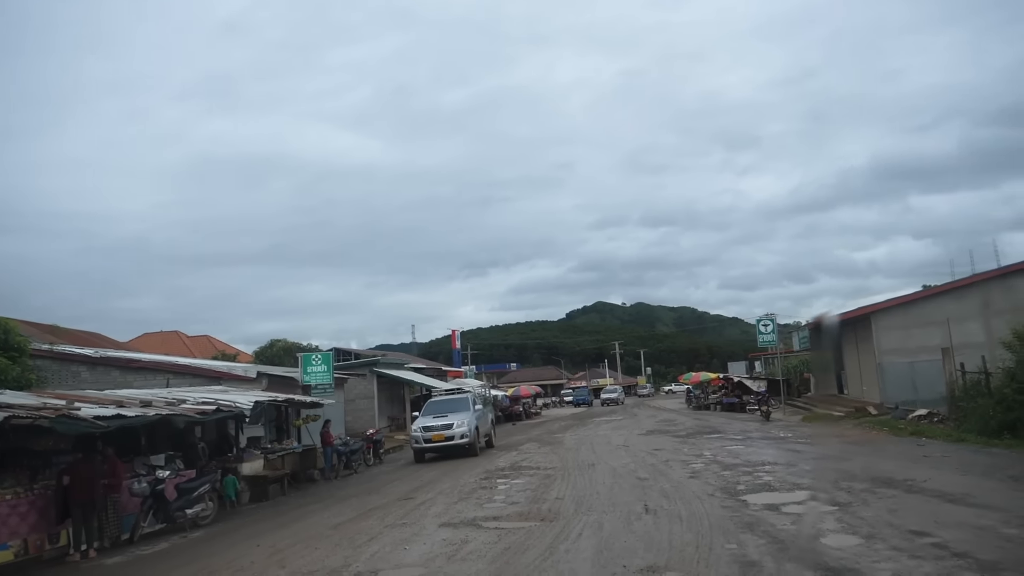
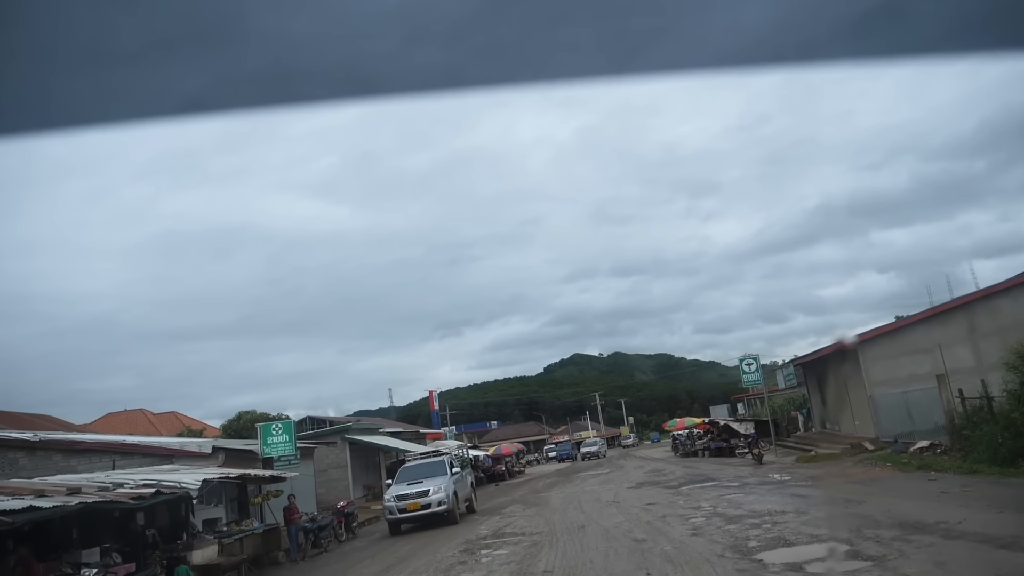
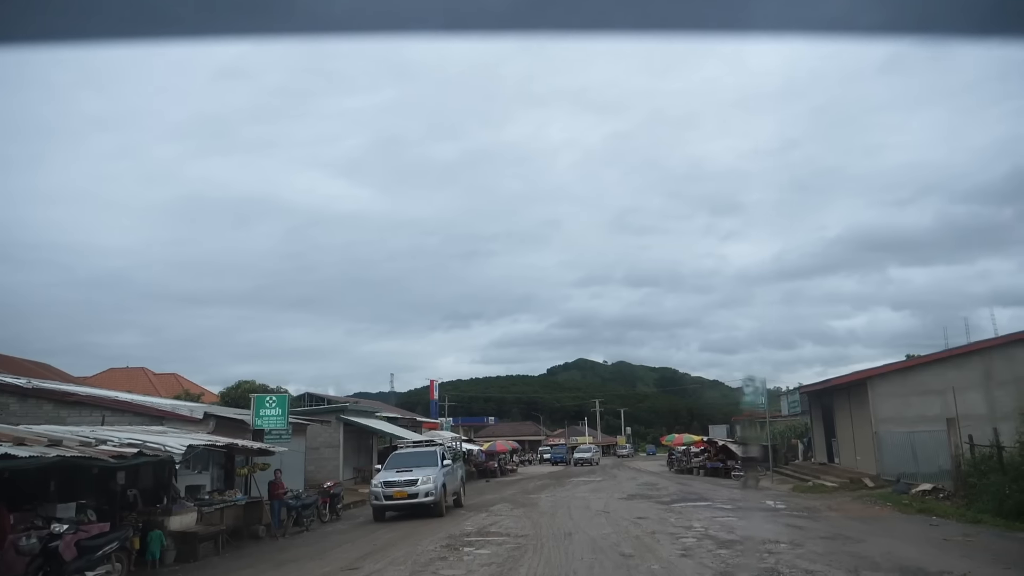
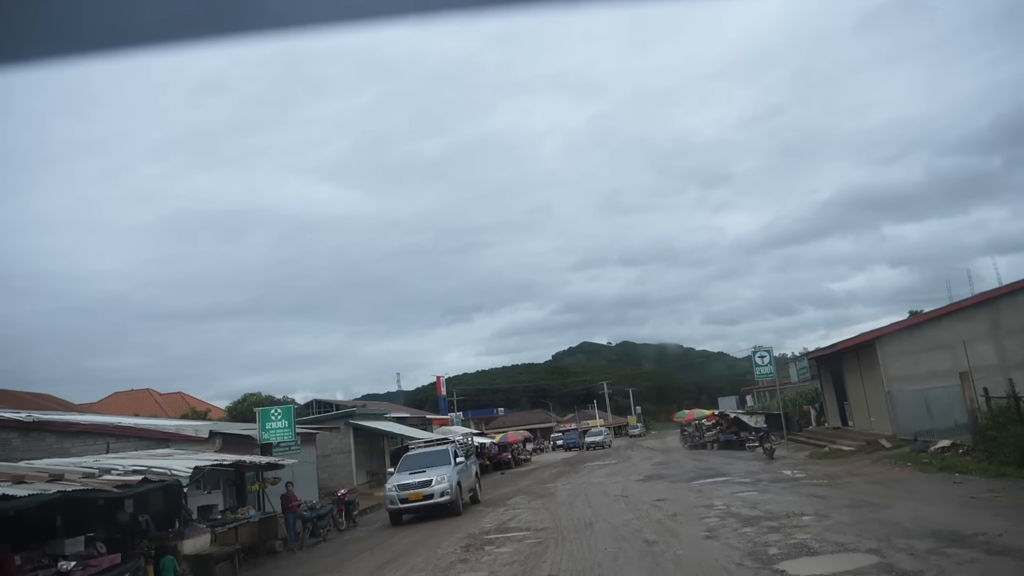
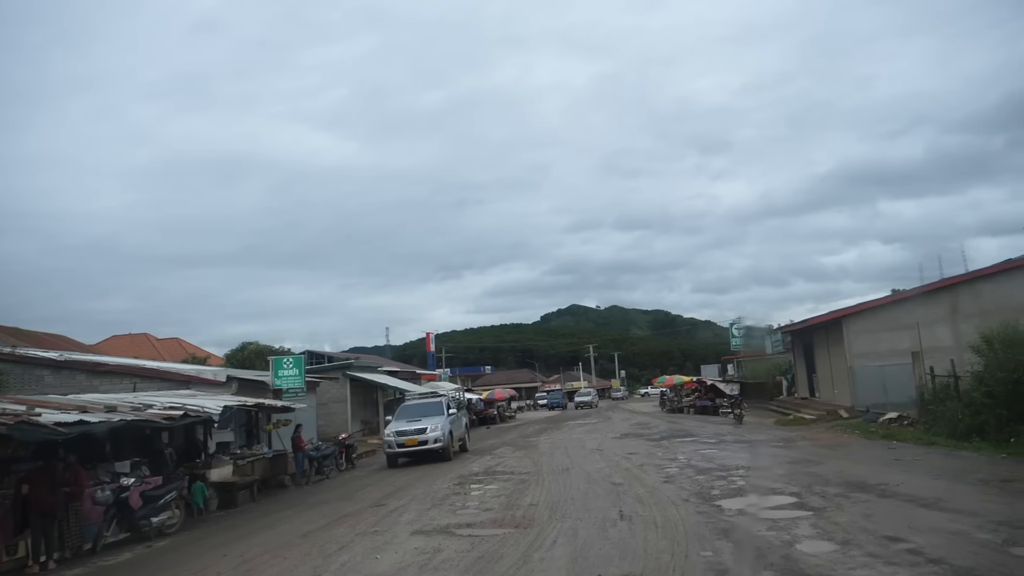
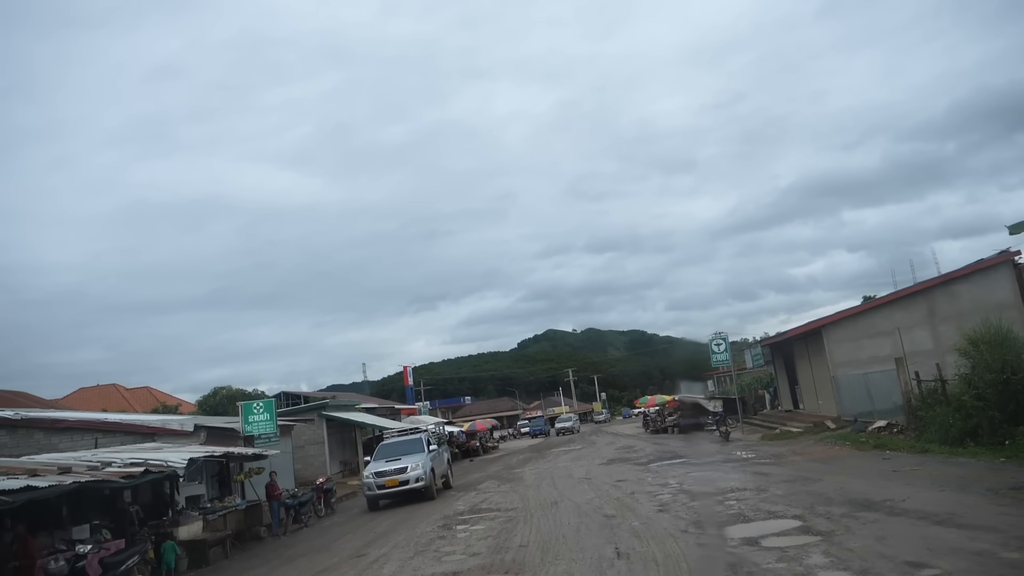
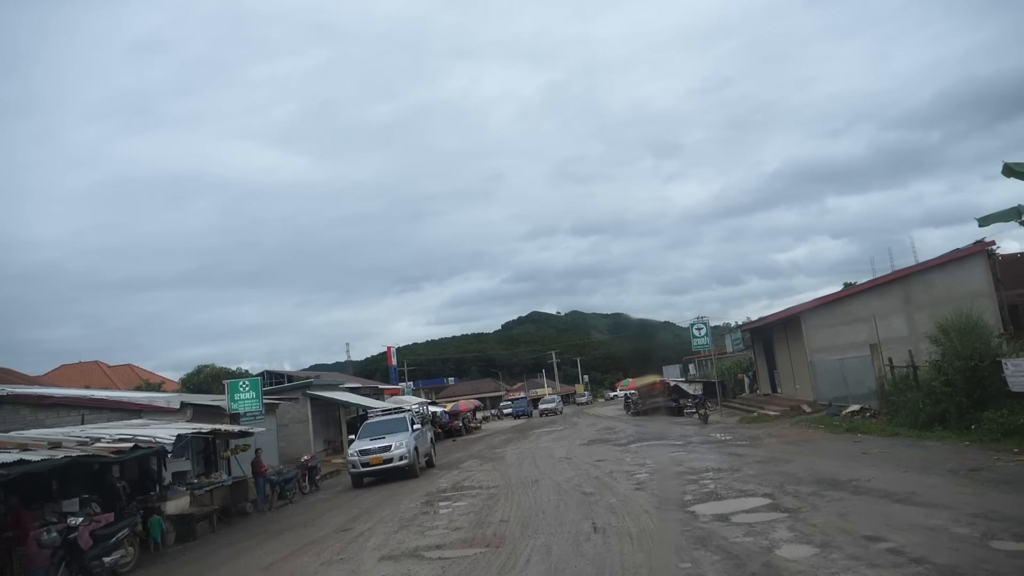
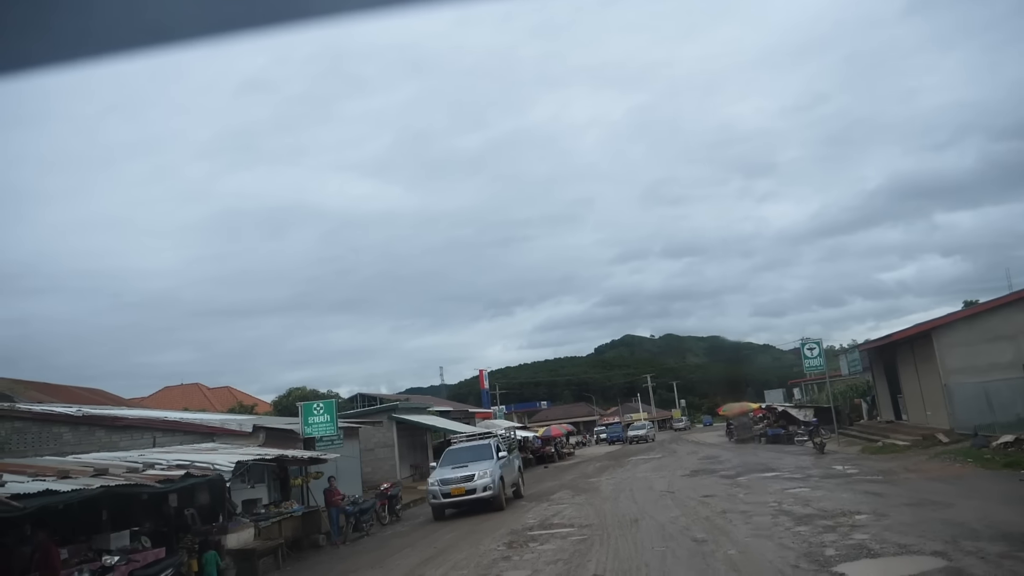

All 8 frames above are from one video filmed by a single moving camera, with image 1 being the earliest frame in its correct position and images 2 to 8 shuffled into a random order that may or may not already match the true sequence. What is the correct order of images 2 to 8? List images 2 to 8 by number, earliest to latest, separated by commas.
5, 7, 6, 2, 3, 4, 8
